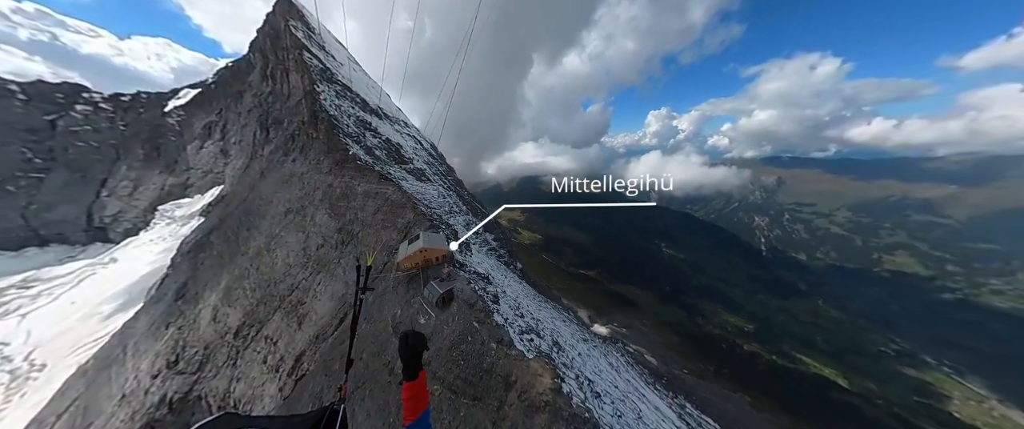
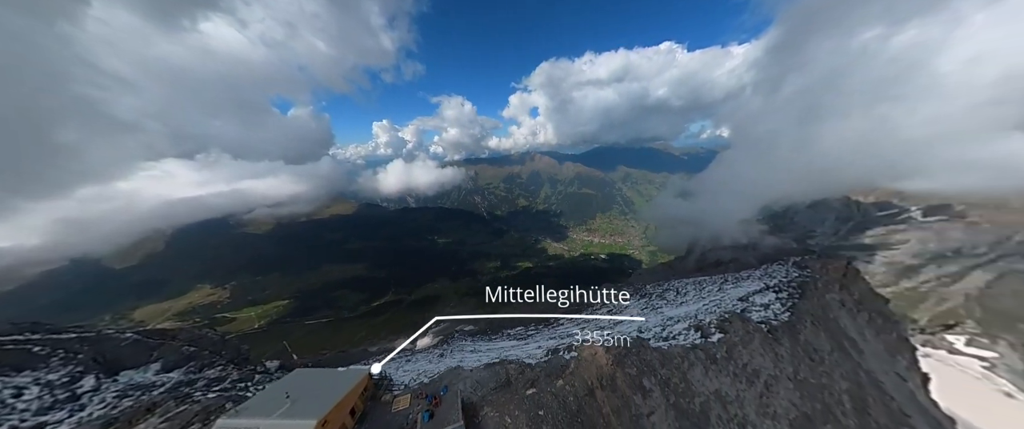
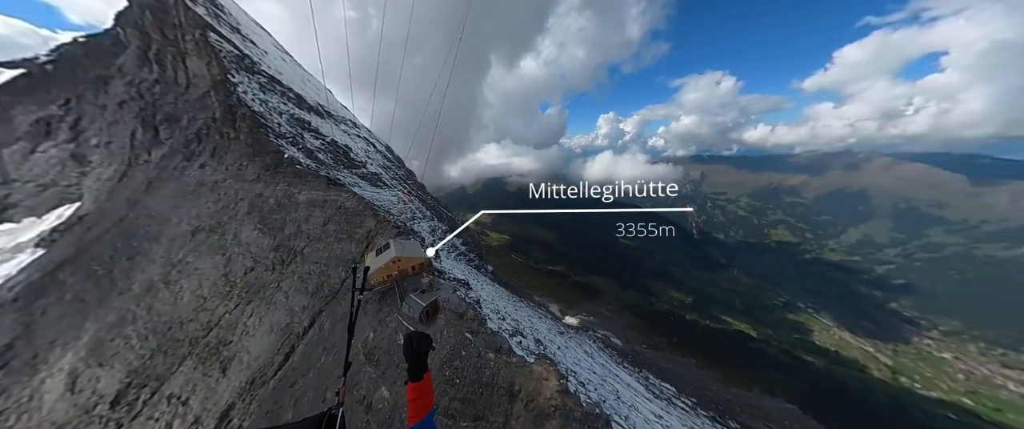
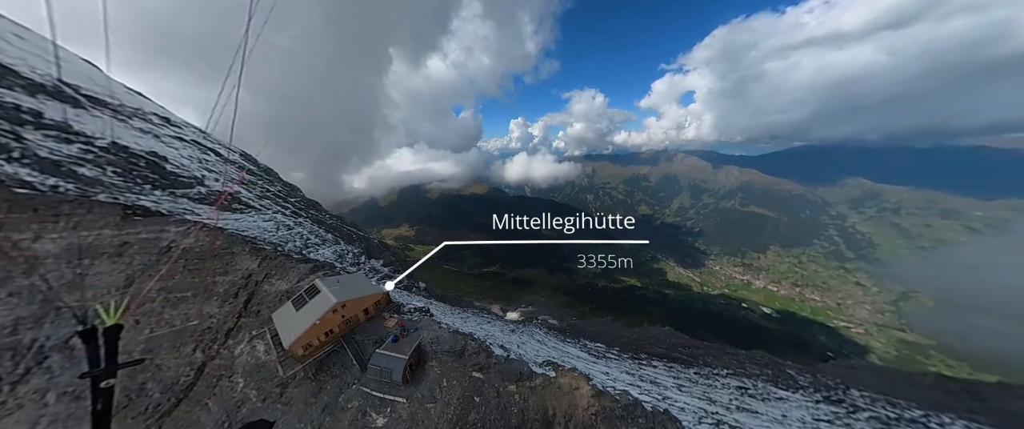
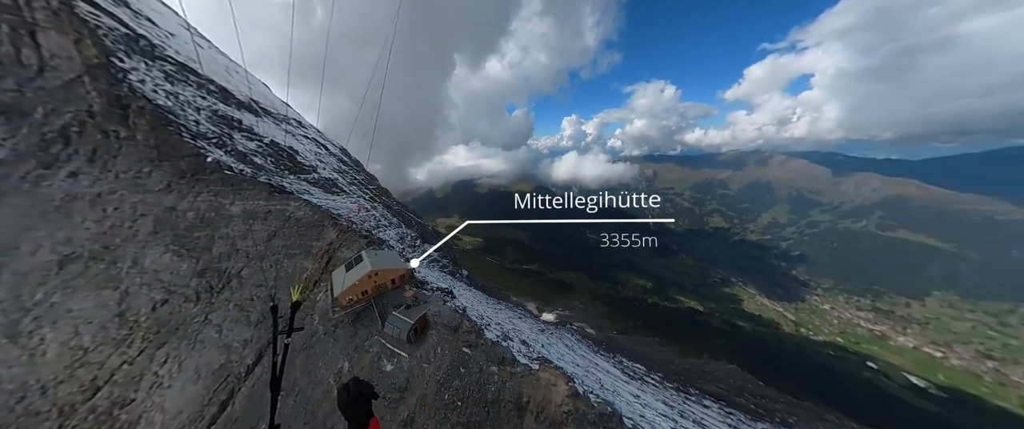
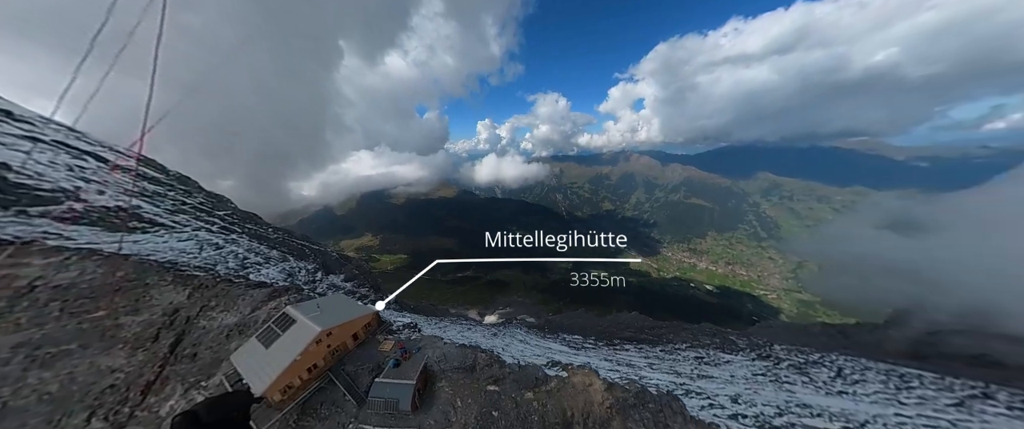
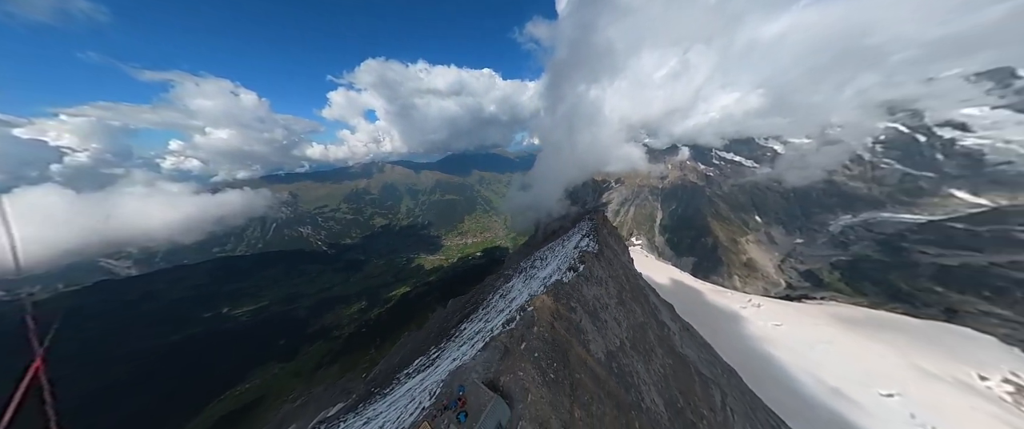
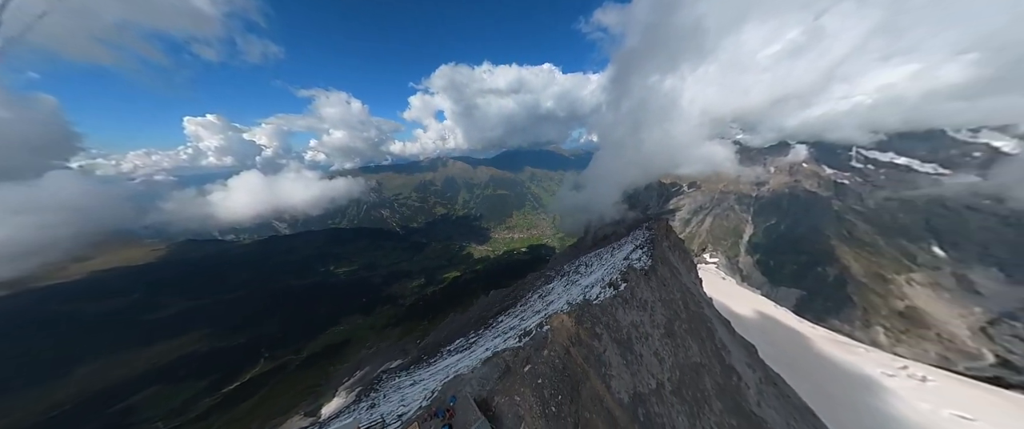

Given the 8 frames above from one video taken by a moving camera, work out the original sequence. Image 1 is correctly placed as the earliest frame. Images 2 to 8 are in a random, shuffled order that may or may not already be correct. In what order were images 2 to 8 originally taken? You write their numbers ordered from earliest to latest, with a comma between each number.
3, 5, 4, 6, 2, 8, 7
